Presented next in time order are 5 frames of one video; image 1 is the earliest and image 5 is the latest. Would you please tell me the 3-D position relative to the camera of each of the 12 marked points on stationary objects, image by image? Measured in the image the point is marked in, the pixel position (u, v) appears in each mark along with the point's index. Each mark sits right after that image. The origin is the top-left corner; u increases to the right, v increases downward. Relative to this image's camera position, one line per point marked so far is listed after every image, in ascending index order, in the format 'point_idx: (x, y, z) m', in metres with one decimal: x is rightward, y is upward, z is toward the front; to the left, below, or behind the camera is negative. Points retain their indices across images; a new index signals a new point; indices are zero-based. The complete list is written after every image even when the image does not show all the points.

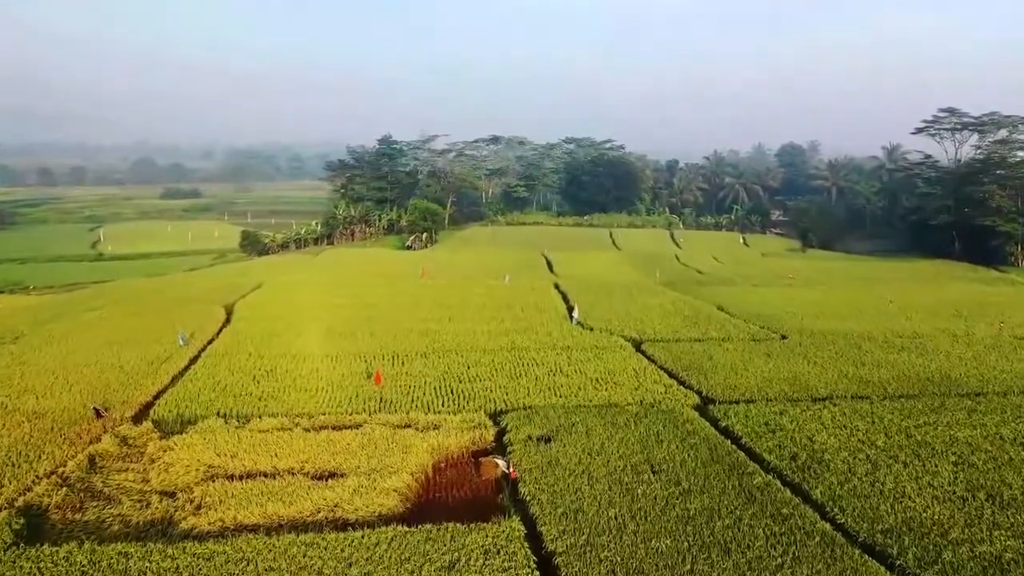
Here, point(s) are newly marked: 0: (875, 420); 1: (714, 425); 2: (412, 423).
0: (+8.9, -3.2, +18.5) m
1: (+5.0, -3.4, +18.5) m
2: (-2.4, -3.3, +18.4) m
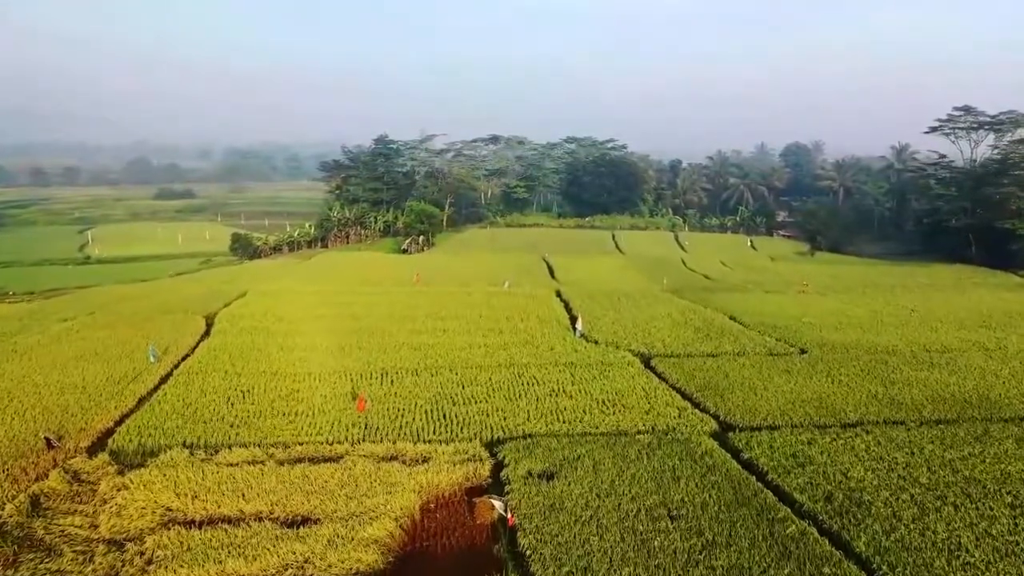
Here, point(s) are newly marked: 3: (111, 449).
0: (+8.8, -3.6, +16.6) m
1: (+4.9, -3.7, +16.6) m
2: (-2.5, -3.6, +16.5) m
3: (-8.9, -3.6, +16.8) m
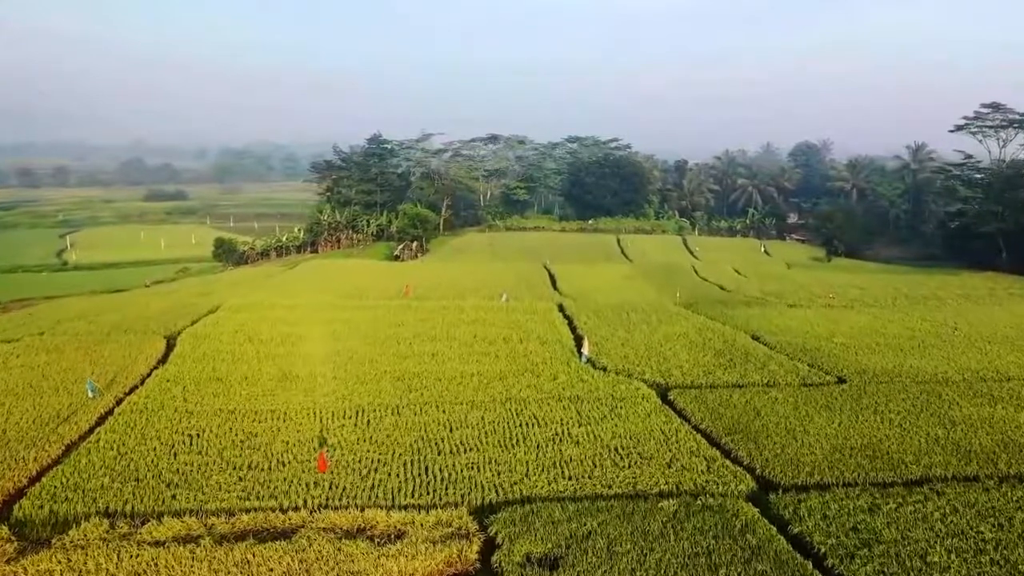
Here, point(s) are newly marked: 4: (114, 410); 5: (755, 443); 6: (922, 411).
0: (+8.8, -4.2, +13.5) m
1: (+4.8, -4.3, +13.5) m
2: (-2.6, -4.2, +13.4) m
3: (-9.0, -4.2, +13.7) m
4: (-10.0, -3.0, +18.9) m
5: (+5.5, -3.5, +17.2) m
6: (+10.5, -3.2, +19.3) m
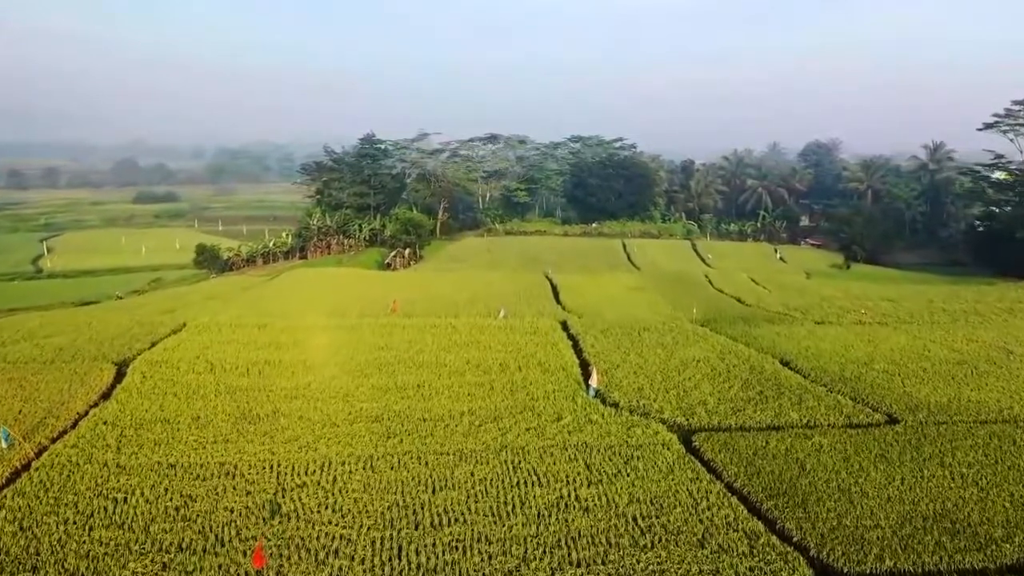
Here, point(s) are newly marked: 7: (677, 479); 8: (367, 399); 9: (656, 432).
0: (+8.7, -4.8, +10.4) m
1: (+4.7, -4.9, +10.4) m
2: (-2.7, -4.9, +10.3) m
3: (-9.1, -4.8, +10.6) m
4: (-10.1, -3.7, +15.8) m
5: (+5.4, -4.1, +14.0) m
6: (+10.4, -3.8, +16.2) m
7: (+3.3, -3.9, +15.4) m
8: (-3.8, -2.9, +19.9) m
9: (+3.4, -3.4, +17.7) m
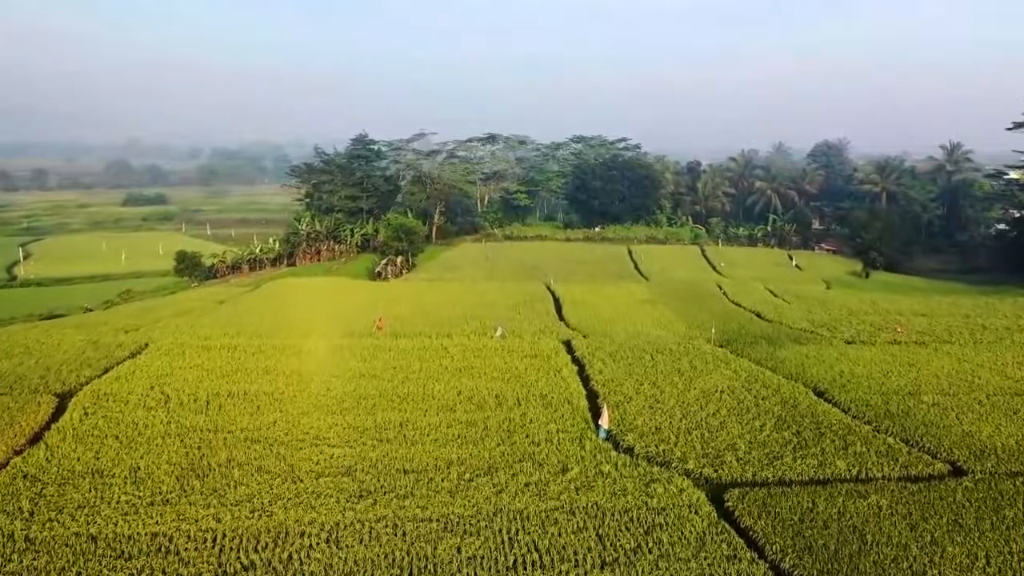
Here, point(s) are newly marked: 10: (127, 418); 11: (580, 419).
0: (+8.6, -5.3, +7.5) m
1: (+4.7, -5.5, +7.5) m
2: (-2.7, -5.4, +7.4) m
3: (-9.2, -5.4, +7.8) m
4: (-10.1, -4.2, +13.0) m
5: (+5.3, -4.7, +11.1) m
6: (+10.3, -4.3, +13.3) m
7: (+3.3, -4.5, +12.5) m
8: (-3.9, -3.5, +17.0) m
9: (+3.3, -3.9, +14.8) m
10: (-9.4, -3.1, +18.5) m
11: (+1.7, -3.2, +18.6) m
